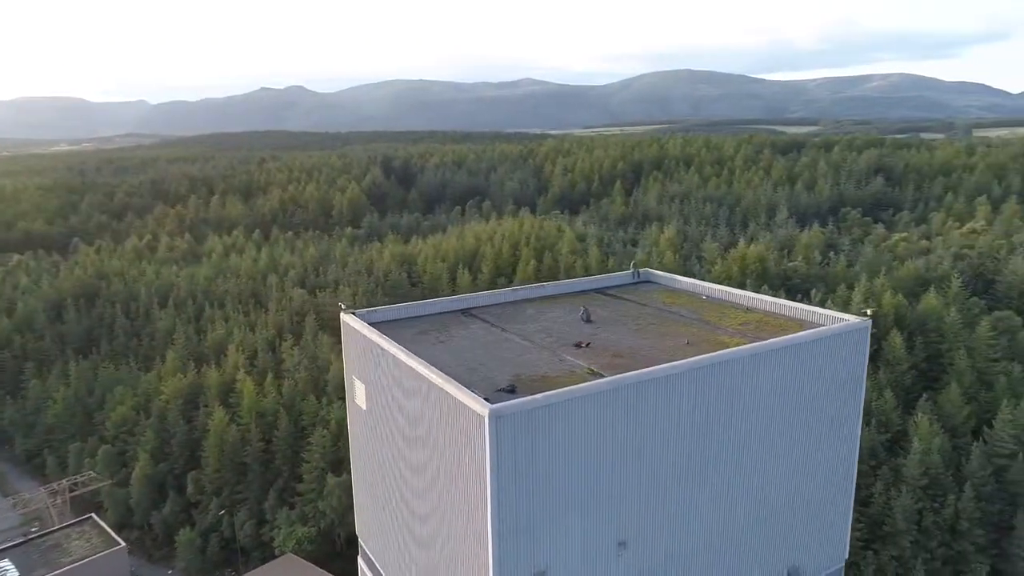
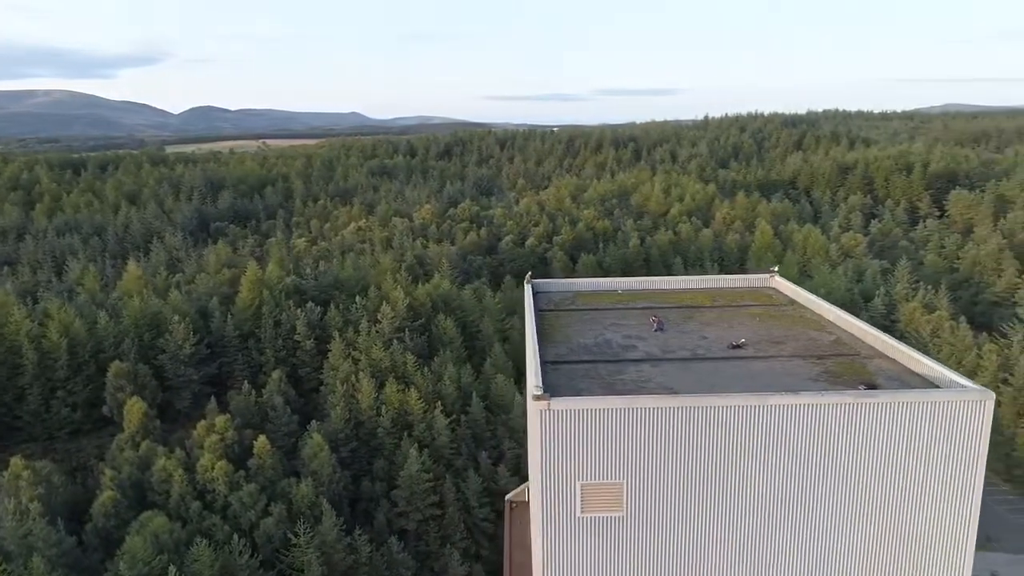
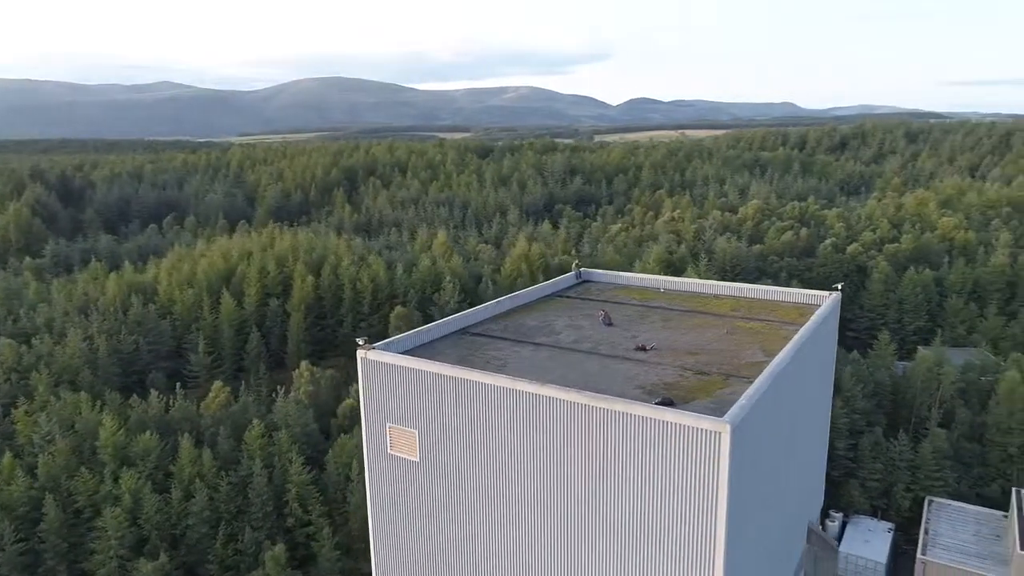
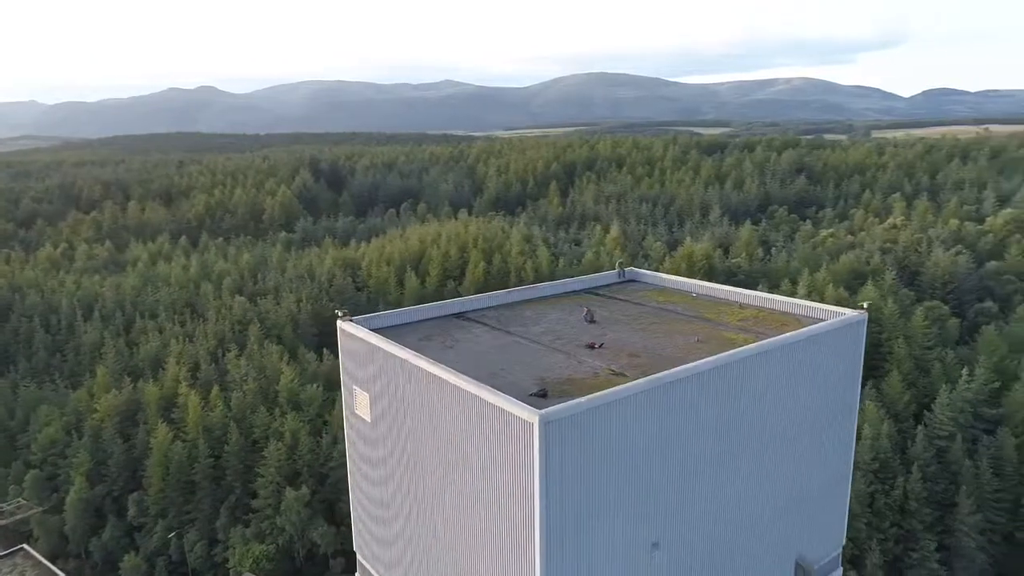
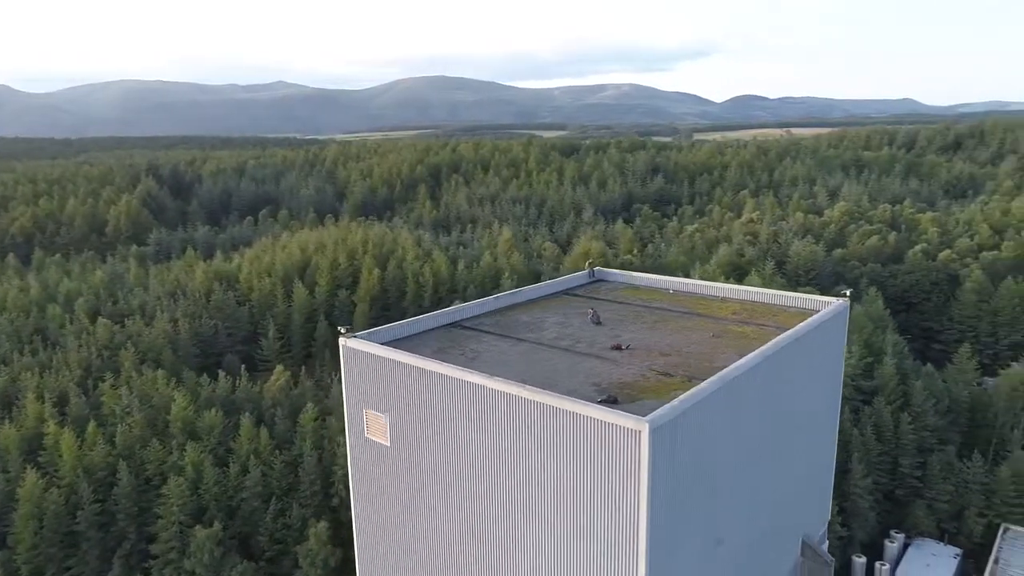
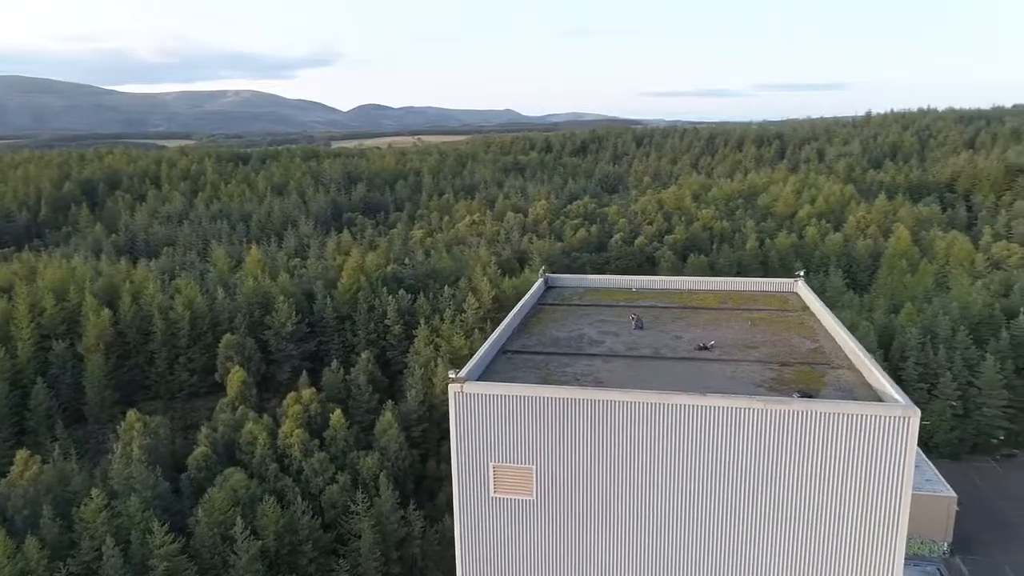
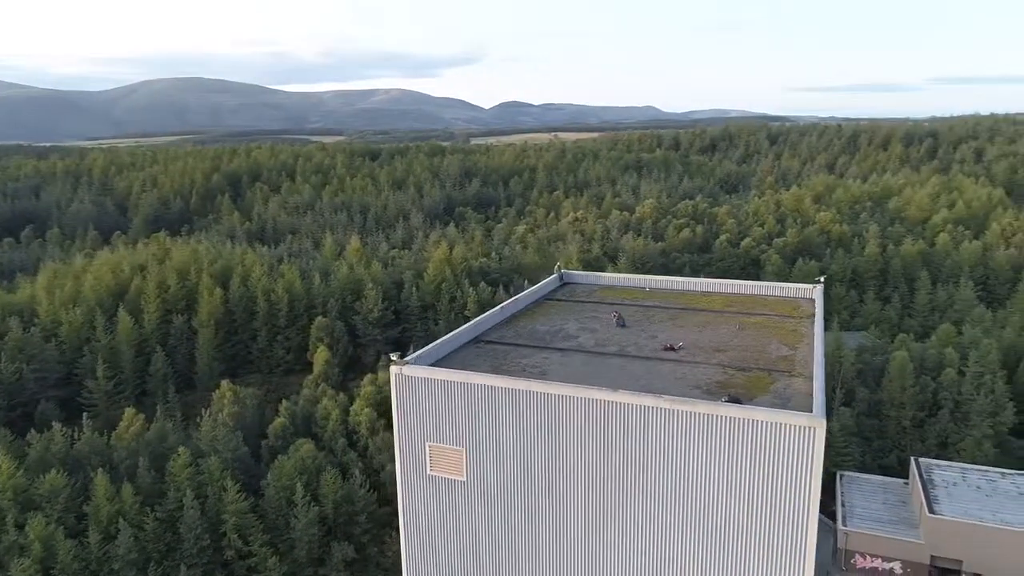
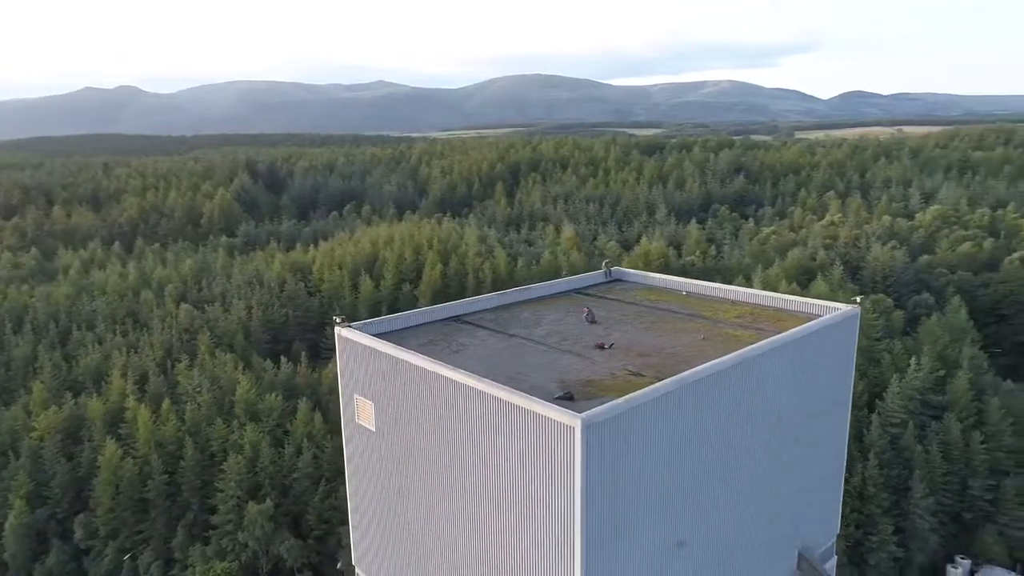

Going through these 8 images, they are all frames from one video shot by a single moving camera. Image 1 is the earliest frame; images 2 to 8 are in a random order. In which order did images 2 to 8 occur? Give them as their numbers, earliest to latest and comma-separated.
4, 8, 5, 3, 7, 6, 2
